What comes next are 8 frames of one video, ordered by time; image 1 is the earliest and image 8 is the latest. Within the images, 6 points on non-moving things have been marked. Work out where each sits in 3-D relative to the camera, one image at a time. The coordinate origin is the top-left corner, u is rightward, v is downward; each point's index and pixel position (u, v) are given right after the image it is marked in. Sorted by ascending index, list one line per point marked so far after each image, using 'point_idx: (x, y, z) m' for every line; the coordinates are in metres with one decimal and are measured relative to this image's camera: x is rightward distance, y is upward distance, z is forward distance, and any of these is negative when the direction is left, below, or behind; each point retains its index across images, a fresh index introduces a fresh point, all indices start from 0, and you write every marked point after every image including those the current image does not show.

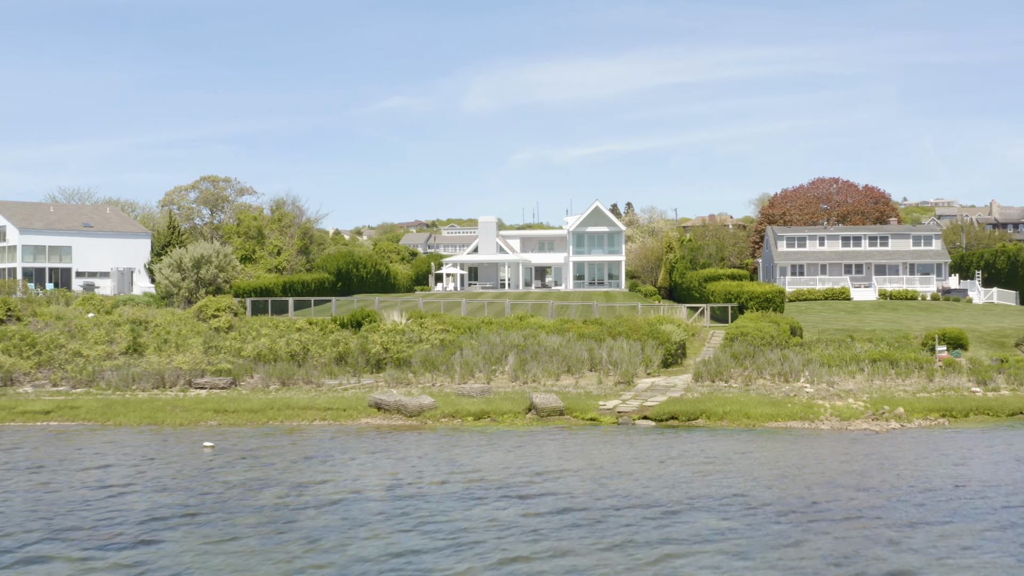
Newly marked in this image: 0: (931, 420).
0: (+6.5, -2.0, +19.3) m
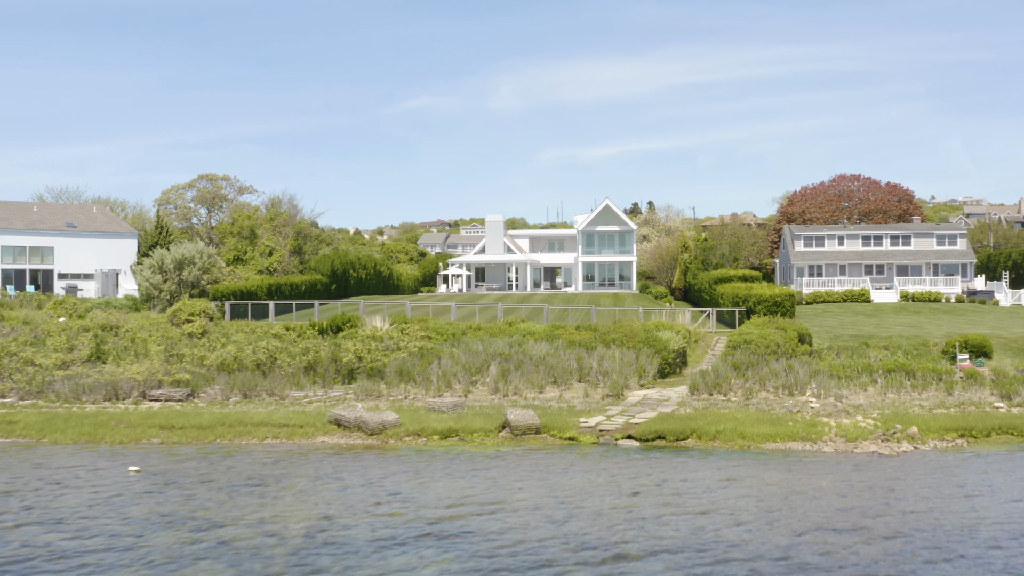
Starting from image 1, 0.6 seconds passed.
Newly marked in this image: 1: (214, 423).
0: (+6.0, -2.1, +17.2) m
1: (-4.8, -2.2, +19.9) m
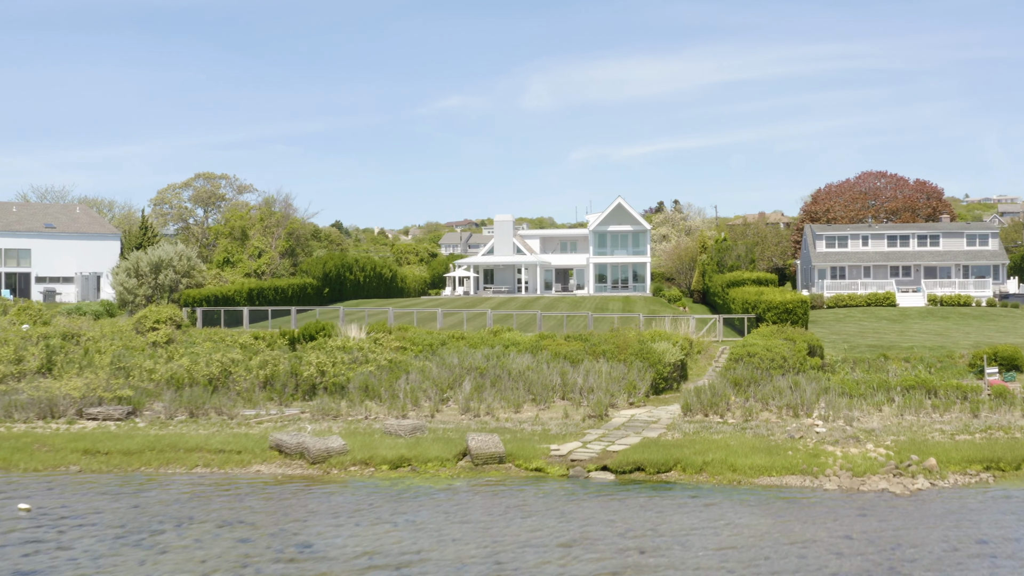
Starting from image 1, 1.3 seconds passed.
0: (+5.5, -2.2, +14.9) m
1: (-5.3, -2.3, +17.7) m
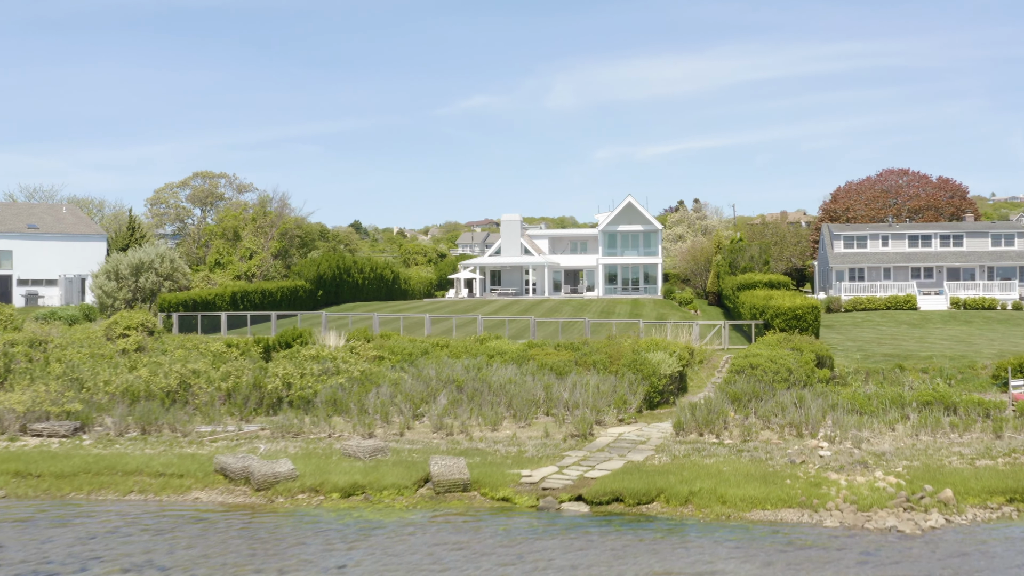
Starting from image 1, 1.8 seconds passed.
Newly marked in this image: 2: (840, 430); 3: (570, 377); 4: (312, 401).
0: (+5.0, -2.3, +13.1) m
1: (-5.6, -2.4, +16.2) m
2: (+4.4, -1.9, +16.6) m
3: (+0.9, -1.4, +19.5) m
4: (-3.1, -1.8, +19.4) m
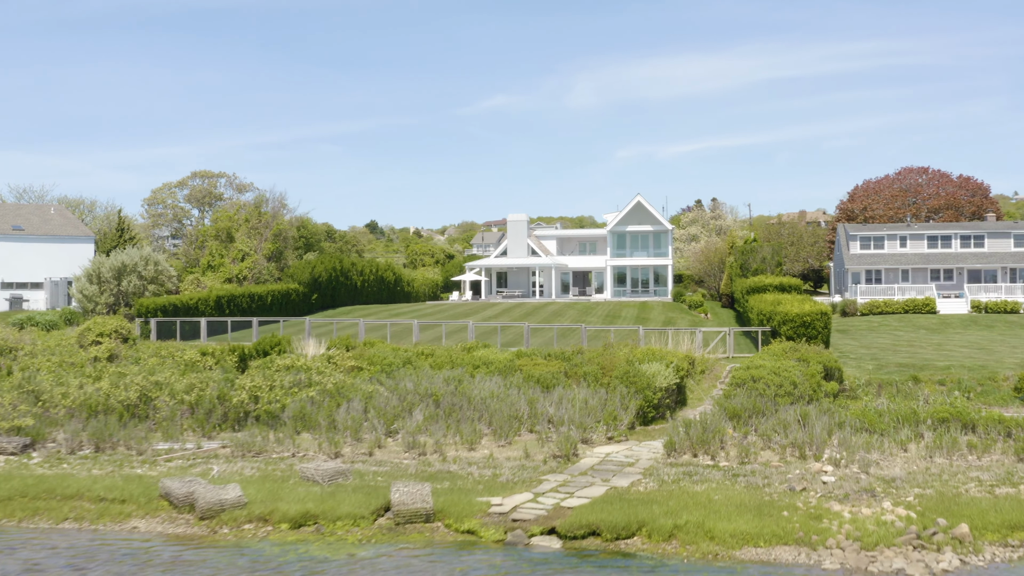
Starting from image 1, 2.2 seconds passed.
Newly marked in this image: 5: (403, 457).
0: (+4.7, -2.4, +11.6) m
1: (-5.9, -2.5, +14.9) m
2: (+4.1, -2.0, +15.2) m
3: (+0.6, -1.5, +18.1) m
4: (-3.4, -1.8, +18.1) m
5: (-1.4, -2.2, +16.2) m
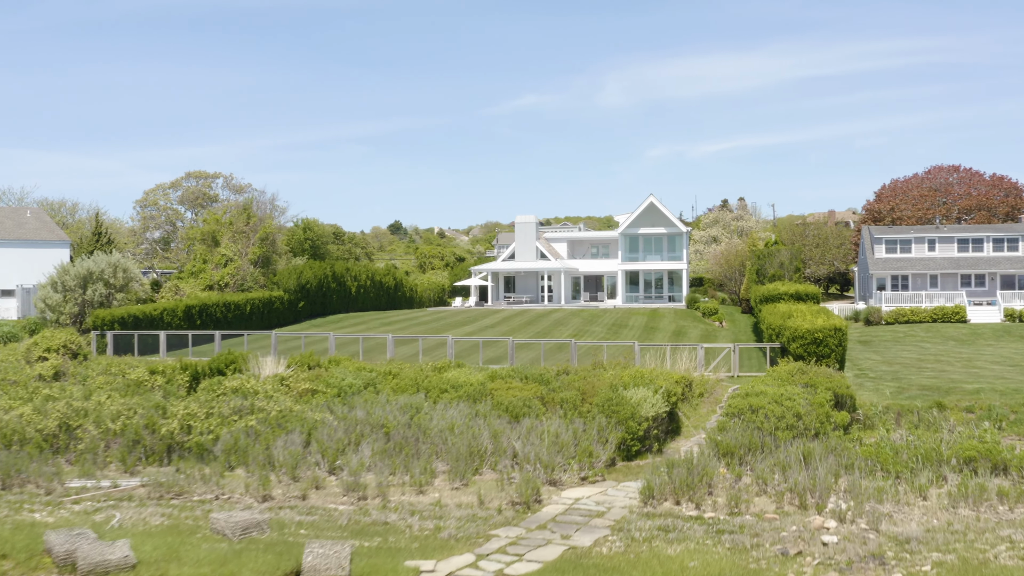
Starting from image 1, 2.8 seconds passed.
0: (+4.1, -2.6, +9.3) m
1: (-6.5, -2.7, +12.8) m
2: (+3.5, -2.2, +12.9) m
3: (+0.2, -1.7, +15.9) m
4: (-3.8, -2.1, +16.0) m
5: (-1.9, -2.4, +14.0) m
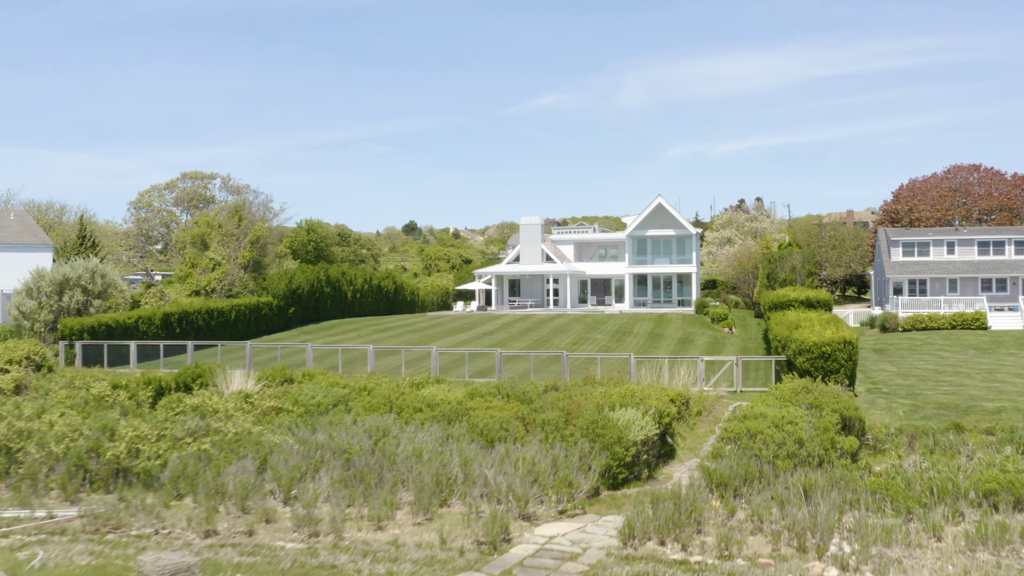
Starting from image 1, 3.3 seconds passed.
0: (+3.7, -2.8, +7.9) m
1: (-6.8, -2.8, +11.5) m
2: (+3.2, -2.4, +11.4) m
3: (-0.1, -1.8, +14.5) m
4: (-4.1, -2.2, +14.6) m
5: (-2.3, -2.5, +12.6) m
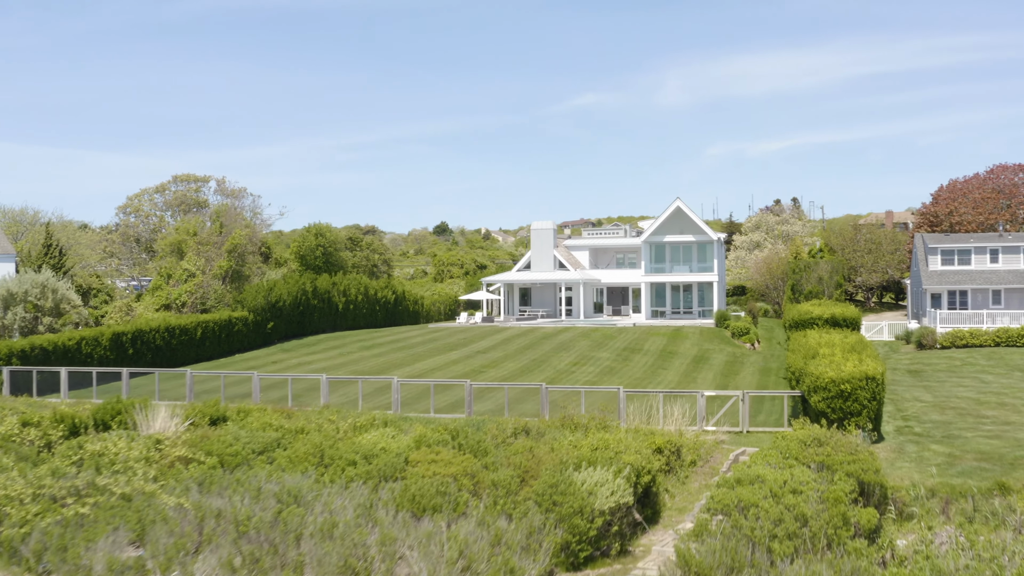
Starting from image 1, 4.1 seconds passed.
0: (+2.8, -3.1, +5.0) m
1: (-7.5, -3.1, +9.0) m
2: (+2.5, -2.7, +8.6) m
3: (-0.7, -2.2, +11.8) m
4: (-4.8, -2.5, +12.0) m
5: (-2.9, -2.9, +10.0) m
